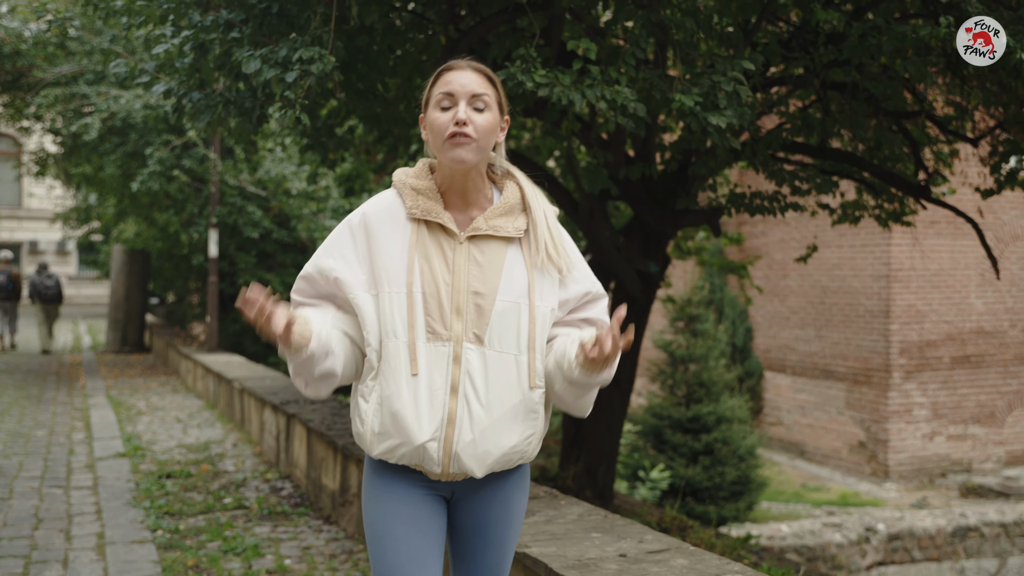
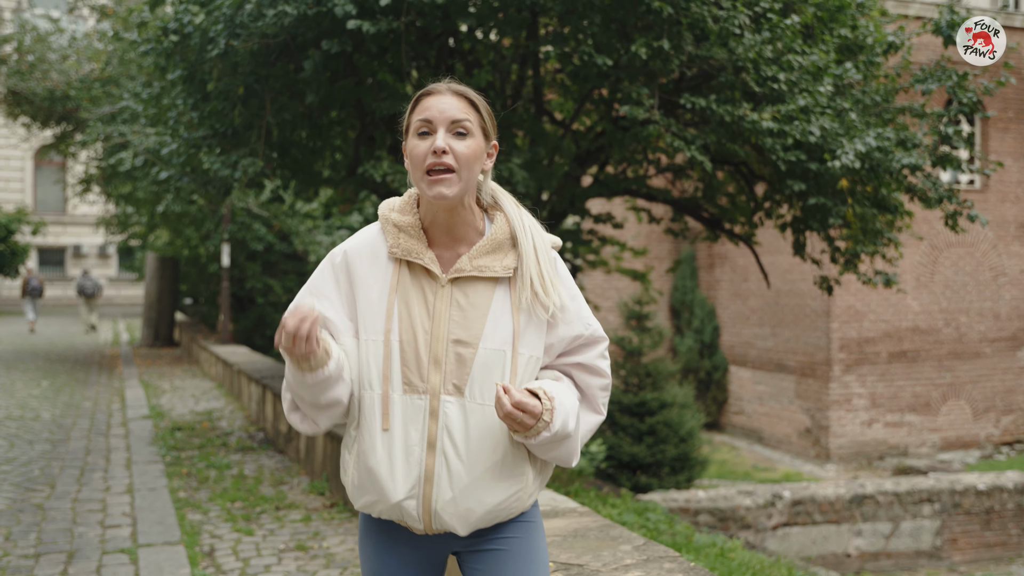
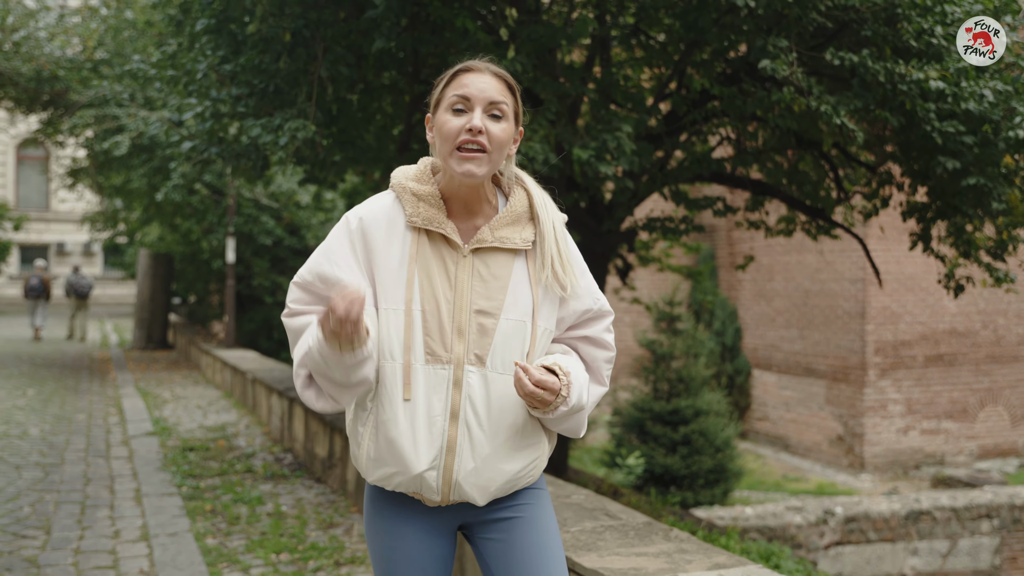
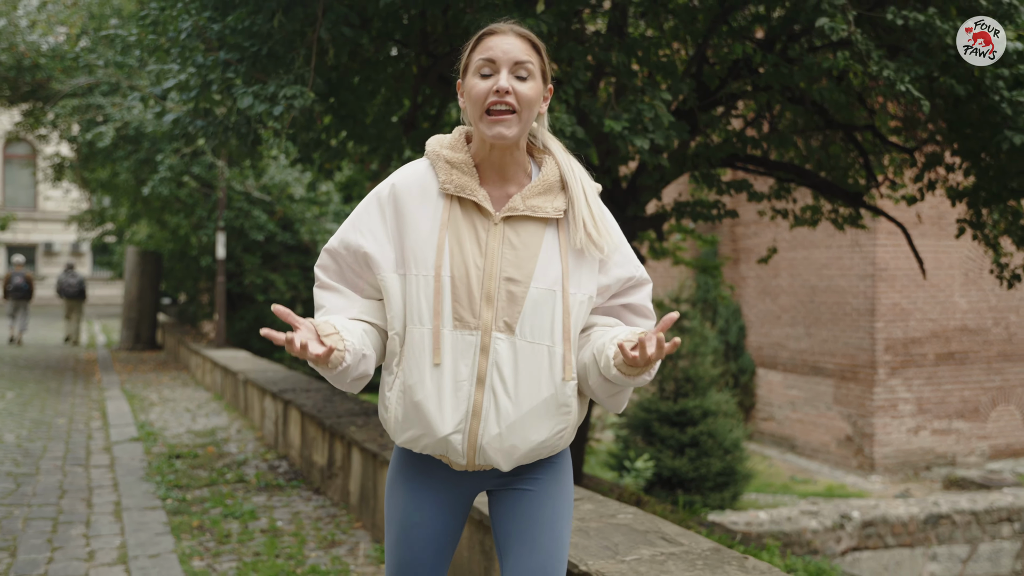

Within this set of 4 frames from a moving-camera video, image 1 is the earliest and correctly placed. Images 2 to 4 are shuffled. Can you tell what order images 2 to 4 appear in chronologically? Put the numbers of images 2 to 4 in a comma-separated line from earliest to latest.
4, 3, 2
